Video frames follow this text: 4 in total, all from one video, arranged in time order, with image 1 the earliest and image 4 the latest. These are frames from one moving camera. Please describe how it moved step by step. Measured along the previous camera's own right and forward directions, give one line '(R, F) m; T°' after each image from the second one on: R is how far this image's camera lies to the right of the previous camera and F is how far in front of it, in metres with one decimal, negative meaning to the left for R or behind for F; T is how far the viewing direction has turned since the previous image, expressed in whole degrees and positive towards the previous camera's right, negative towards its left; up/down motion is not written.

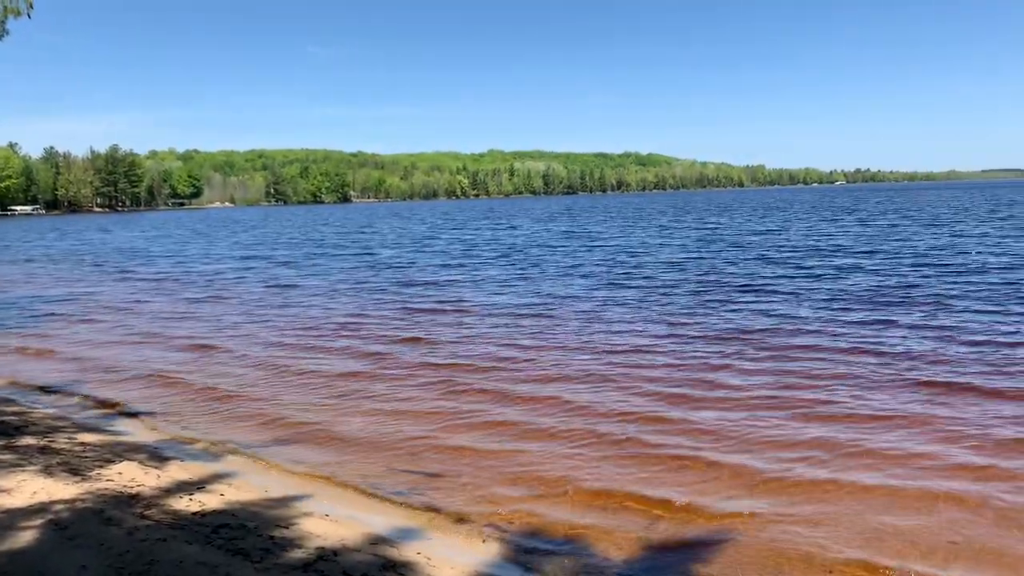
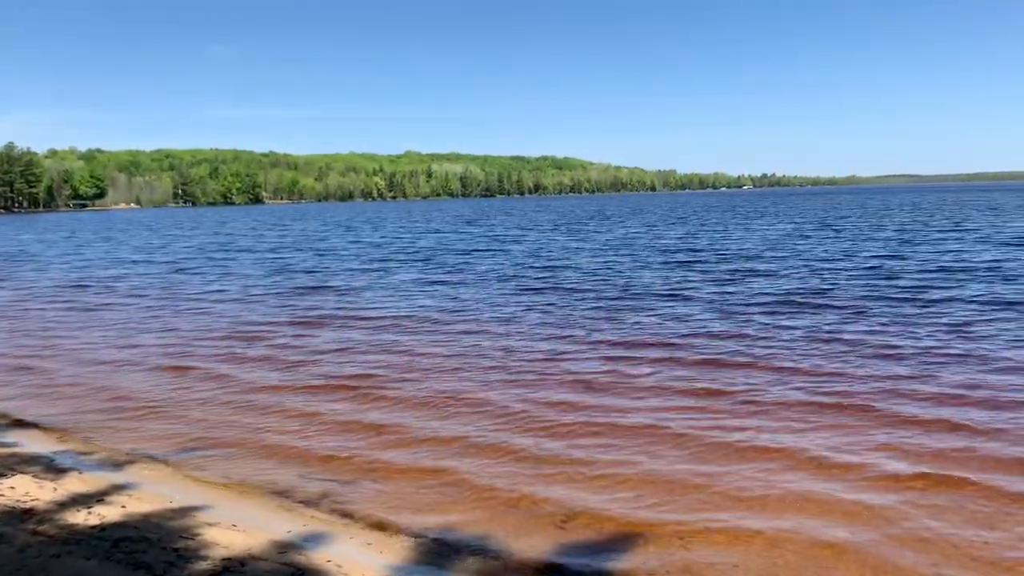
(0.0, 0.0) m; +5°
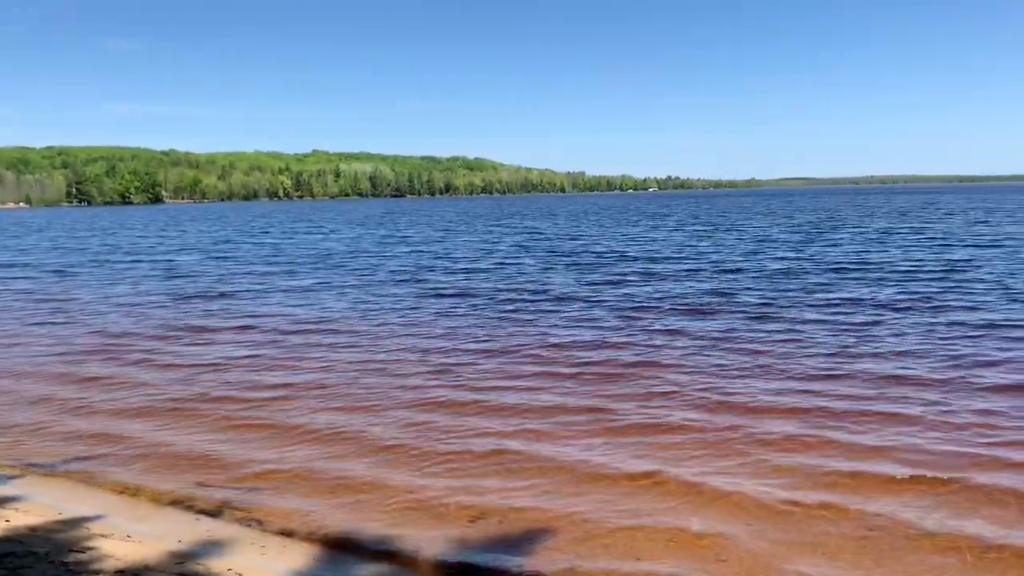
(-0.1, +0.1) m; +6°
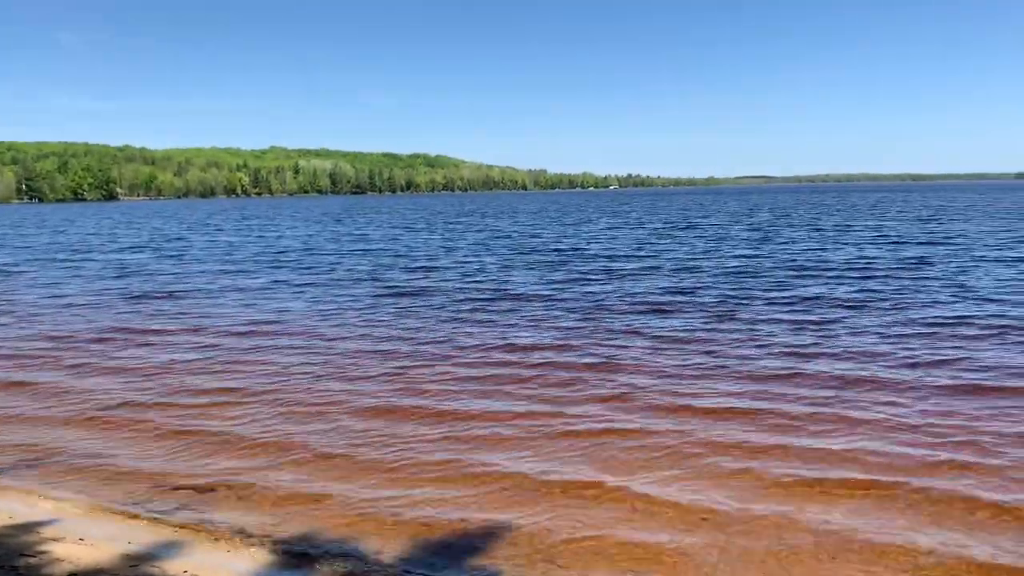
(0.0, -0.5) m; -11°
